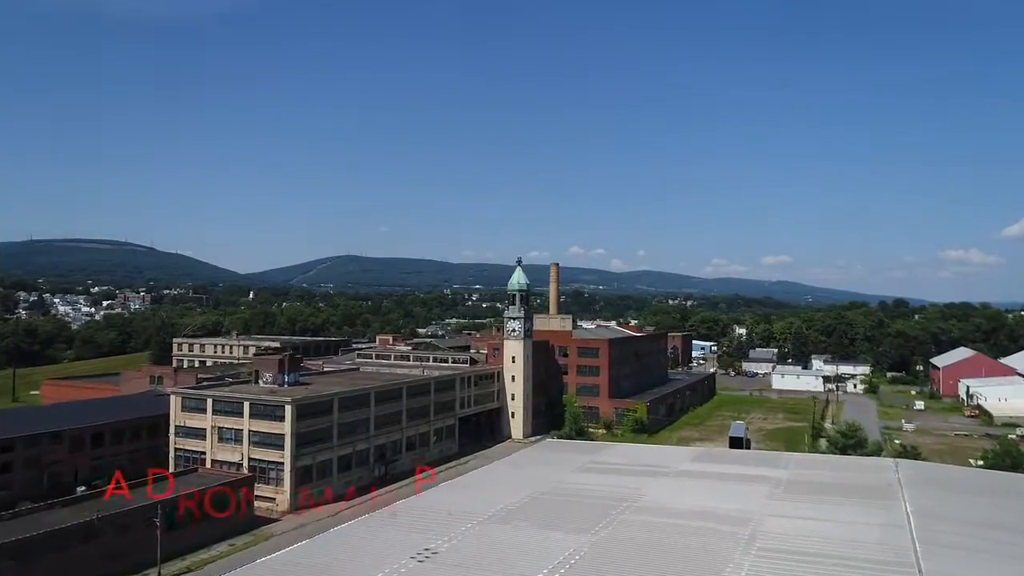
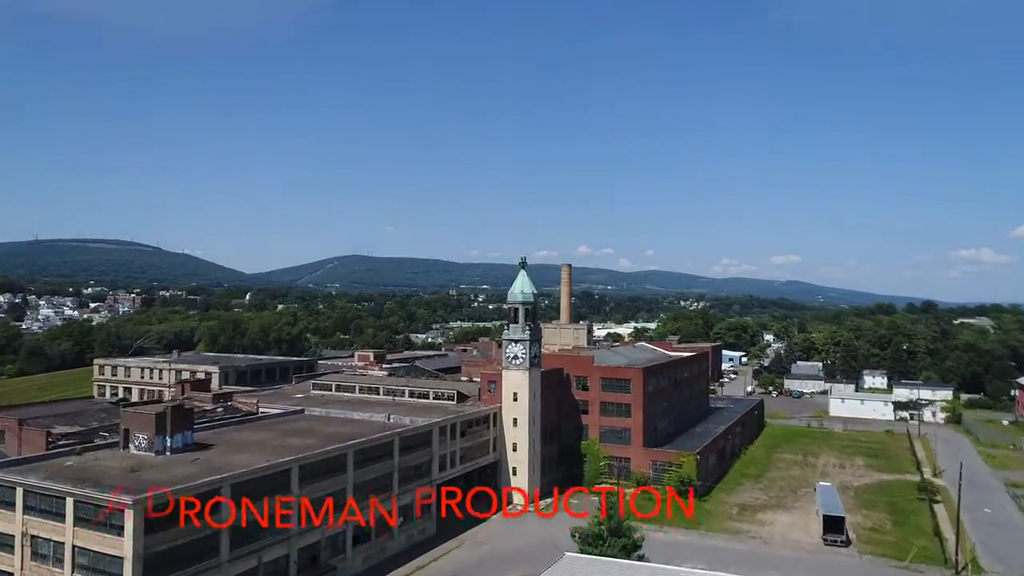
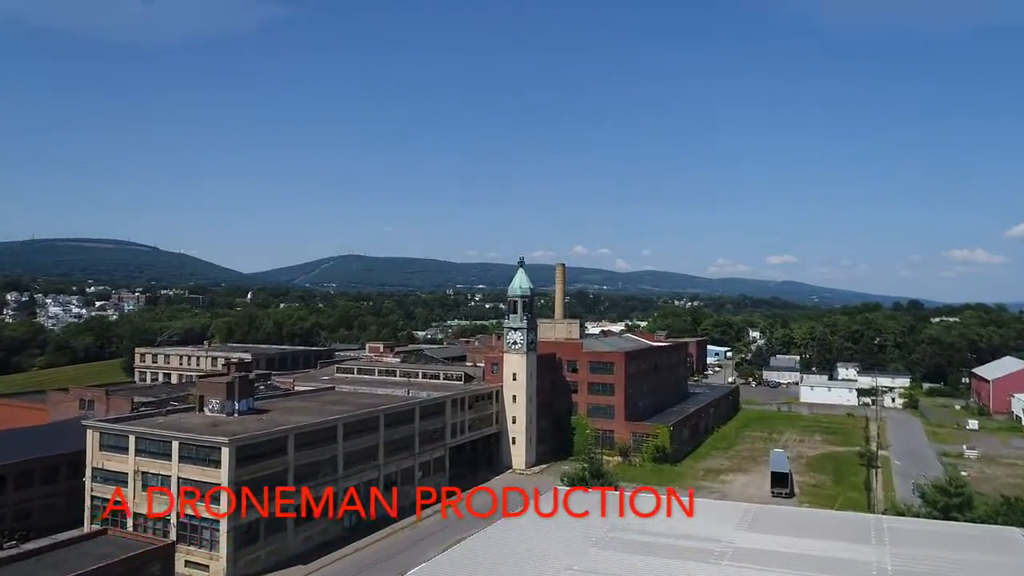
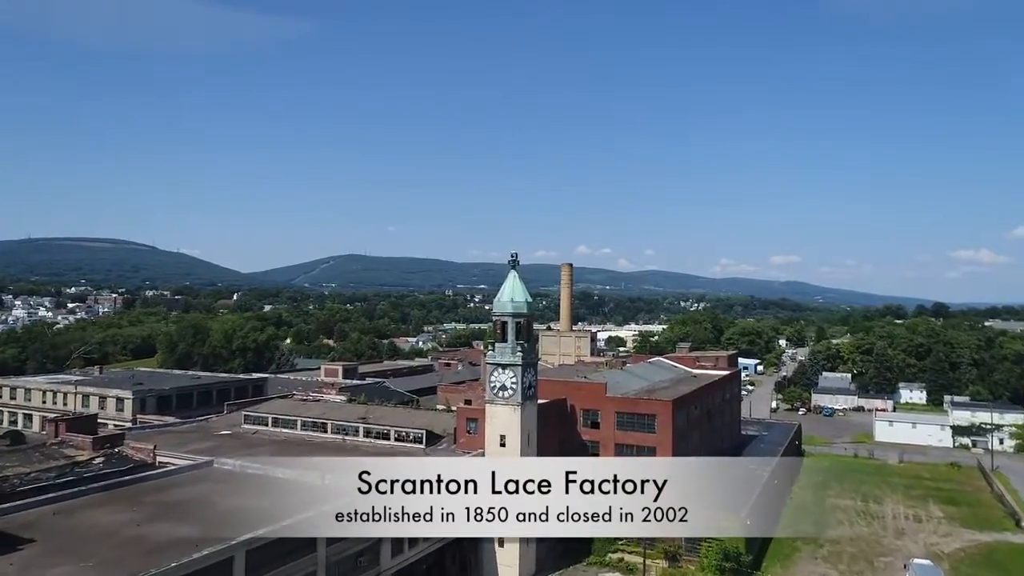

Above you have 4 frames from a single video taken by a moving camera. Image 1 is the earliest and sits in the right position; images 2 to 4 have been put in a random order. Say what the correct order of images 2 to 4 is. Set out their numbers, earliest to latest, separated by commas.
3, 2, 4
